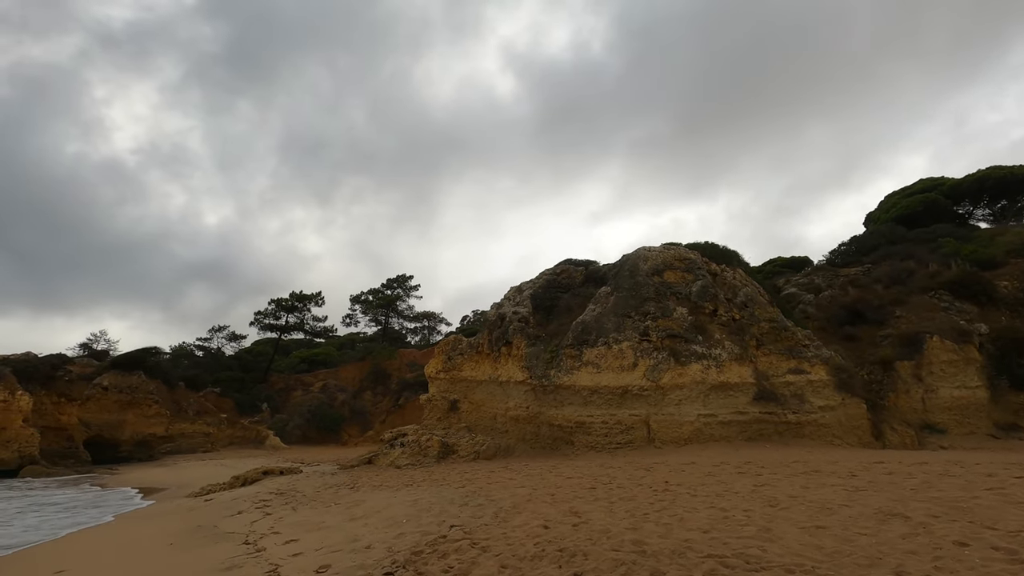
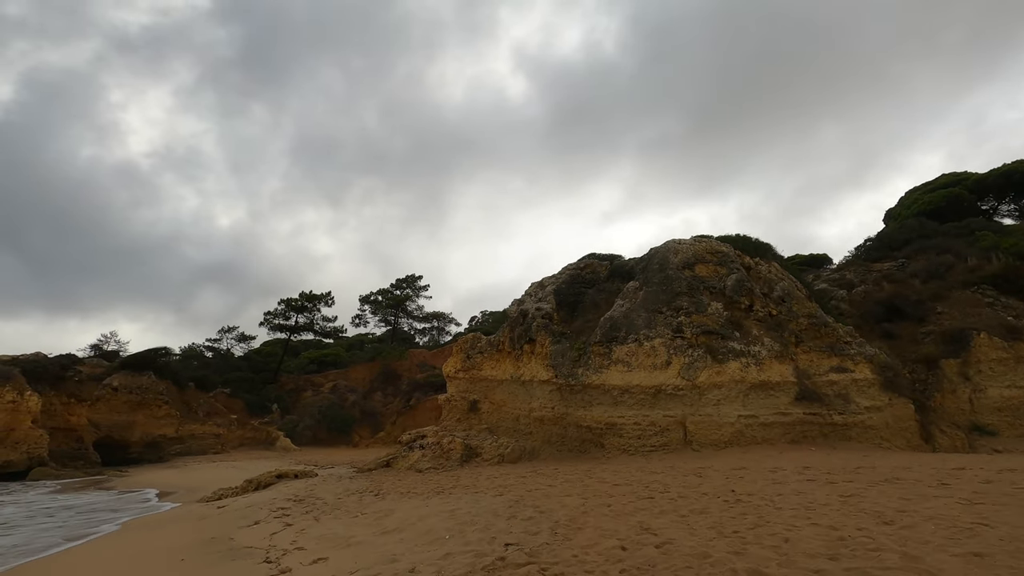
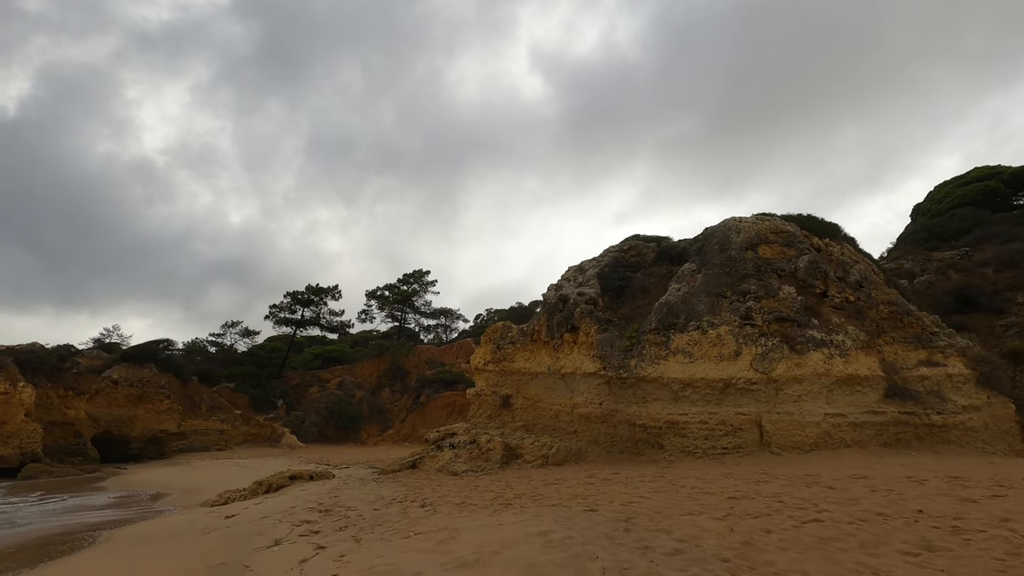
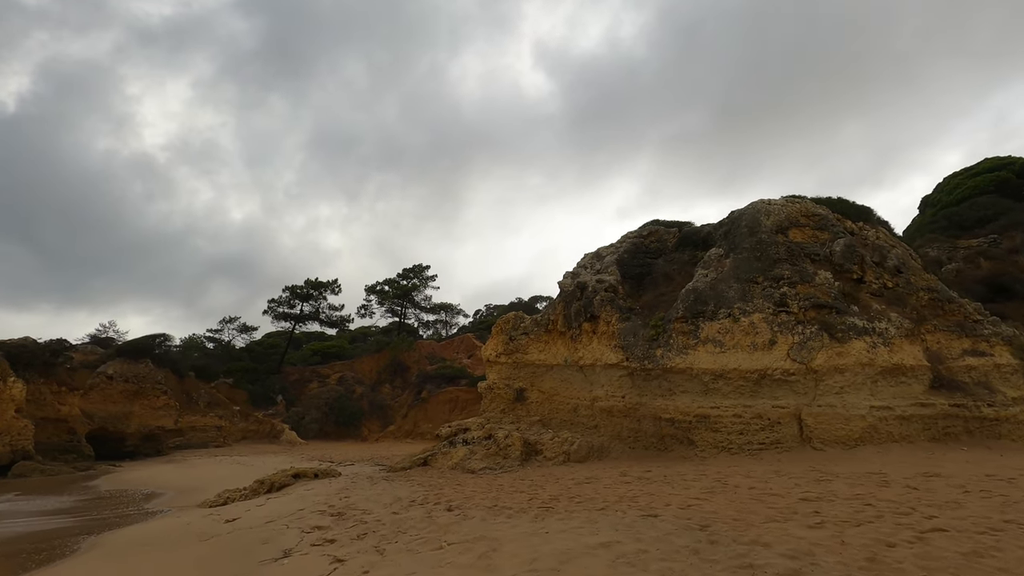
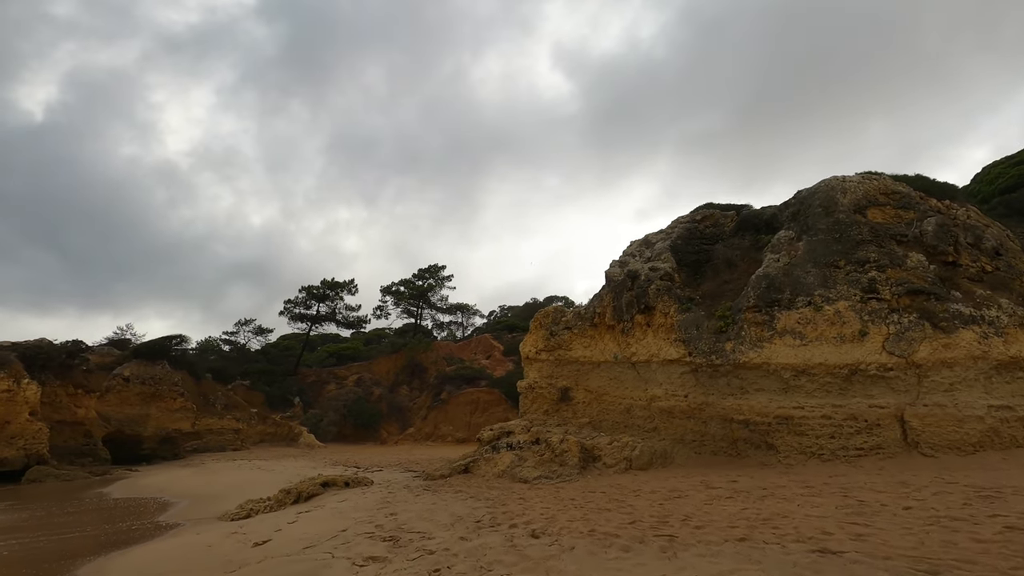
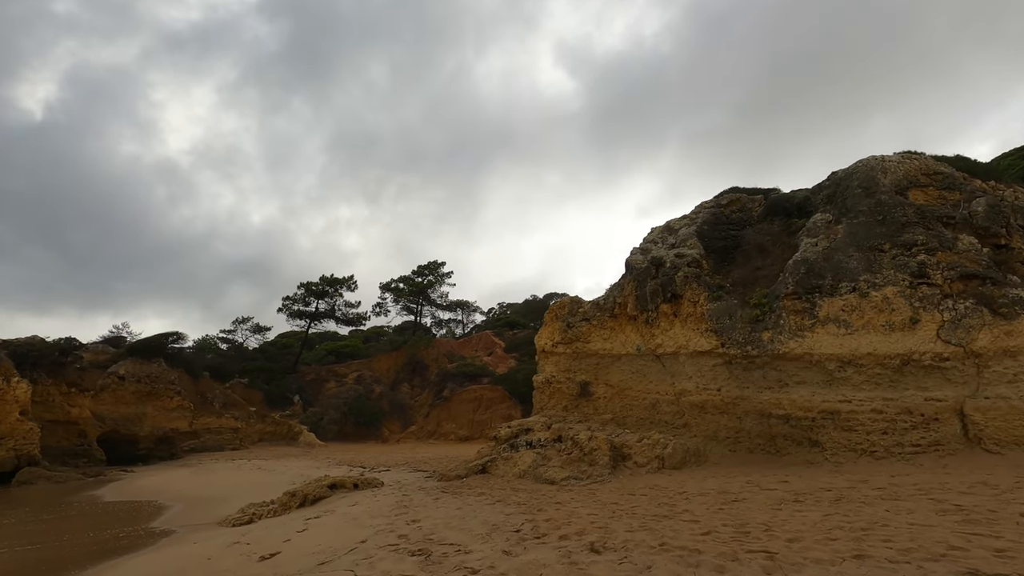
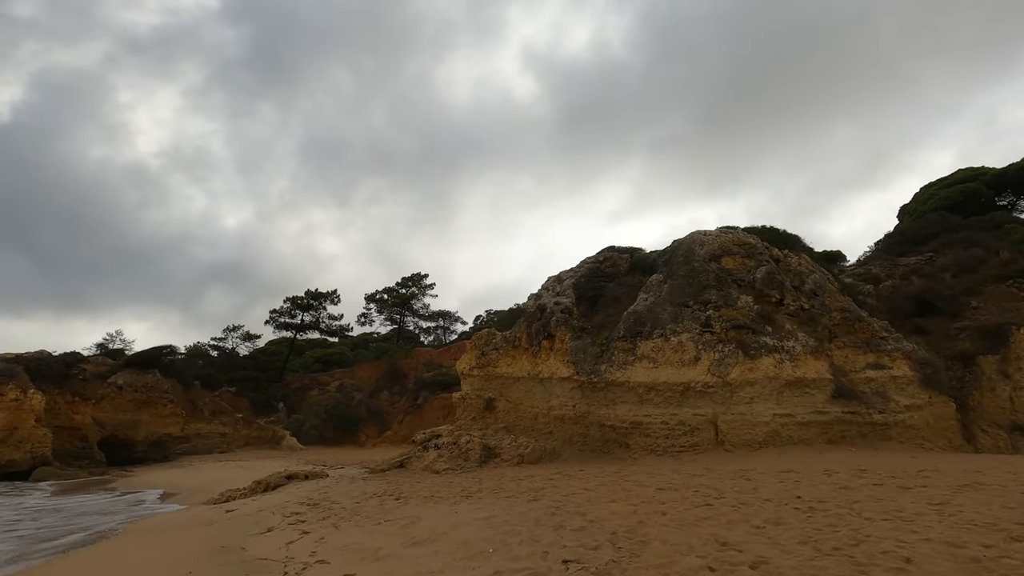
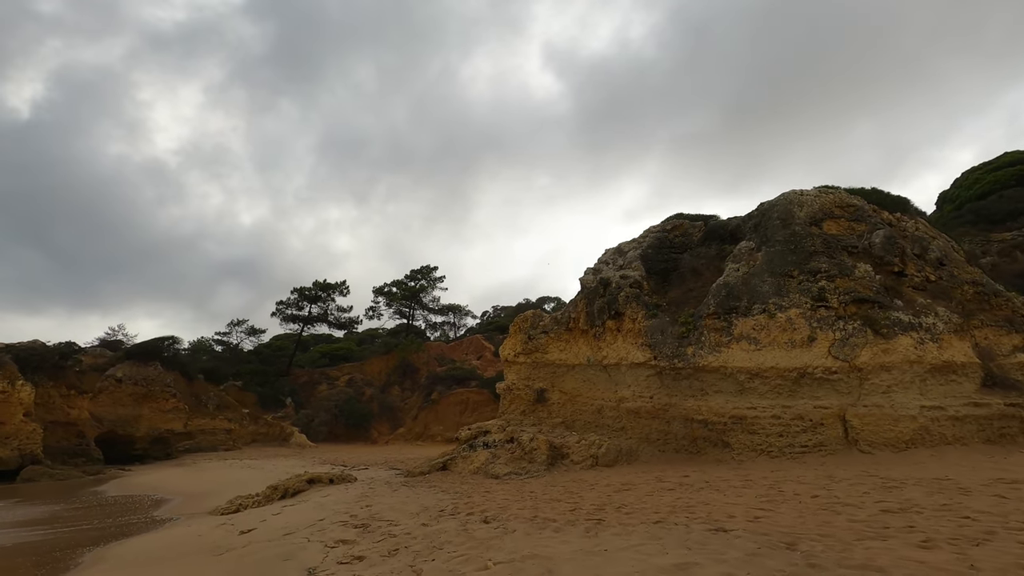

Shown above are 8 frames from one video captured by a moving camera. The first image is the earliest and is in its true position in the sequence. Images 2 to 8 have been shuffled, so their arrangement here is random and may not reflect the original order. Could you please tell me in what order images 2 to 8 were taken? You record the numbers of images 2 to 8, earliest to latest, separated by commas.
2, 7, 3, 4, 8, 5, 6
